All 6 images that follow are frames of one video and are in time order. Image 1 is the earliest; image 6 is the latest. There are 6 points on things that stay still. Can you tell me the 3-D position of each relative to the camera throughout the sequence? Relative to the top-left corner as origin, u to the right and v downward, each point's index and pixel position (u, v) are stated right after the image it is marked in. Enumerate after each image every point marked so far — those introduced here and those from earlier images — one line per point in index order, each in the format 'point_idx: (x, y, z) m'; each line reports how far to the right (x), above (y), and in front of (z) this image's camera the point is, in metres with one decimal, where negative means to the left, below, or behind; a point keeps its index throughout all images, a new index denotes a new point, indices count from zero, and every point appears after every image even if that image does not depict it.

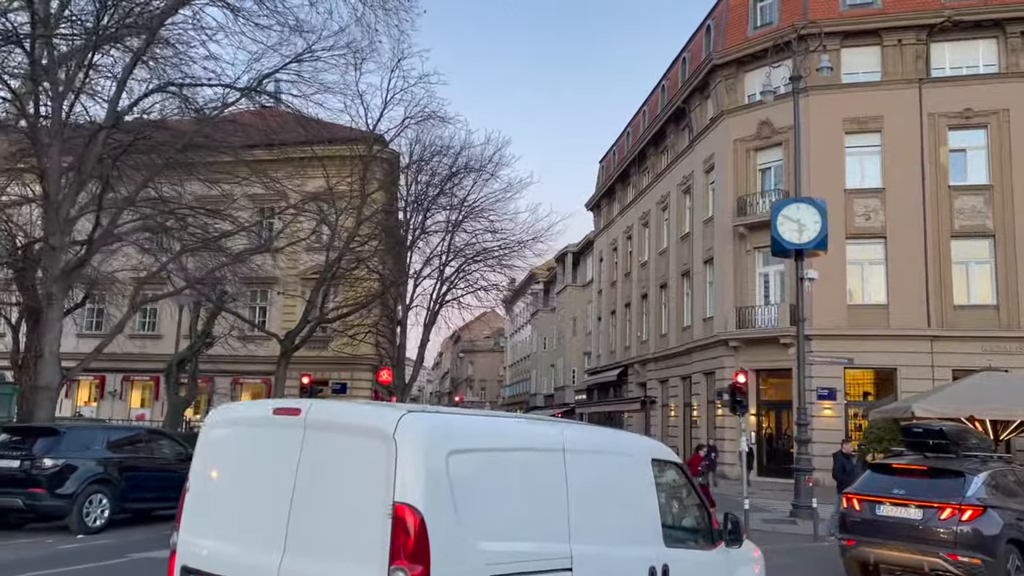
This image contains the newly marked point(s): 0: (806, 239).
0: (+5.3, +0.9, +15.6) m
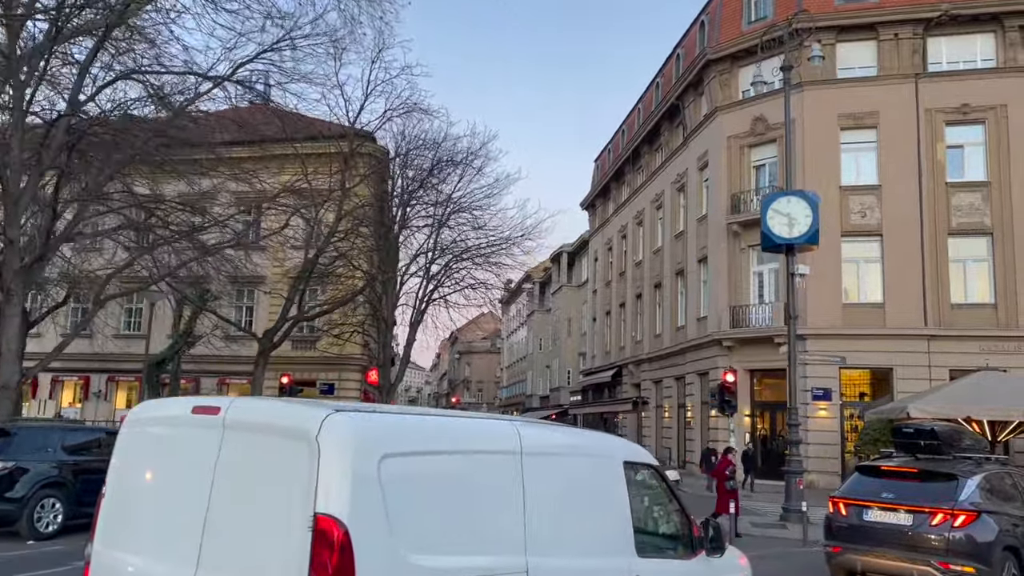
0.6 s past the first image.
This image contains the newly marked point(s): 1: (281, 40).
0: (+5.0, +1.0, +15.2) m
1: (-4.3, +4.8, +16.9) m
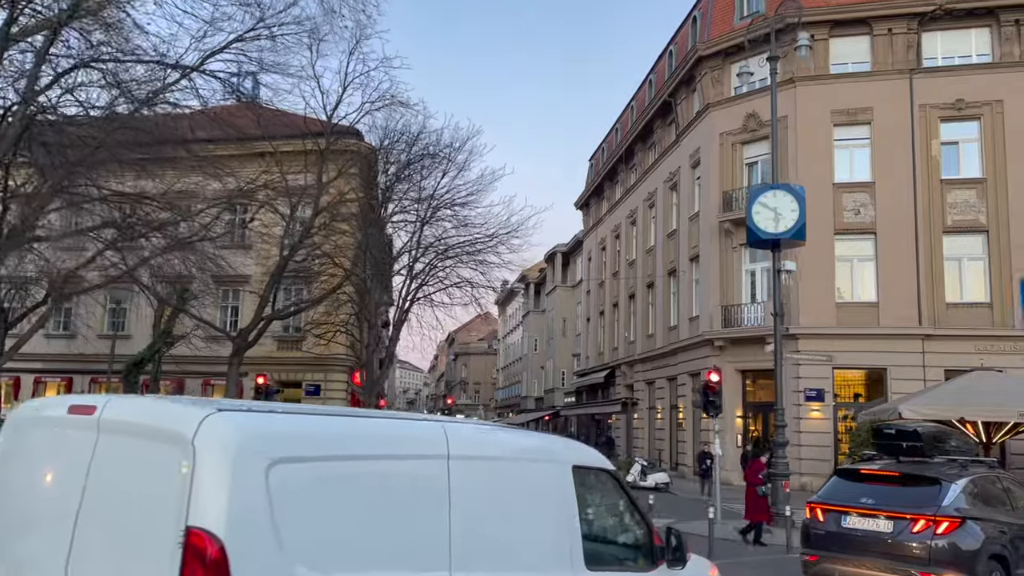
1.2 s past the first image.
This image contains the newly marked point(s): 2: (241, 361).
0: (+4.6, +1.0, +14.7) m
1: (-4.7, +4.8, +16.4) m
2: (-5.6, -1.5, +17.9) m
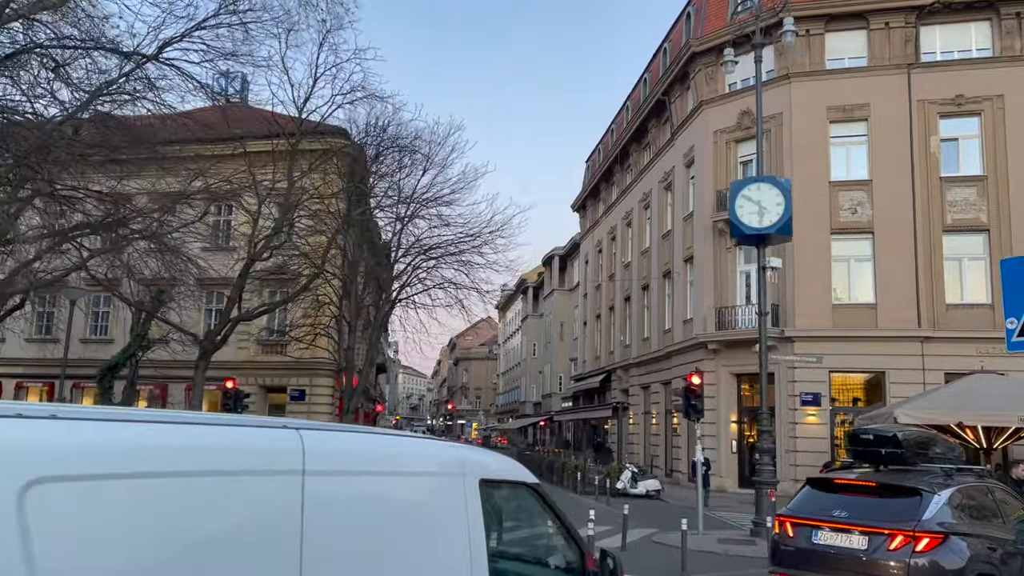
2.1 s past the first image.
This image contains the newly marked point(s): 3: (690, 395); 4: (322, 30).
0: (+4.1, +1.0, +14.0) m
1: (-5.2, +4.8, +15.8) m
2: (-6.1, -1.5, +17.3) m
3: (+2.9, -1.8, +14.2) m
4: (-3.9, +5.2, +17.5) m
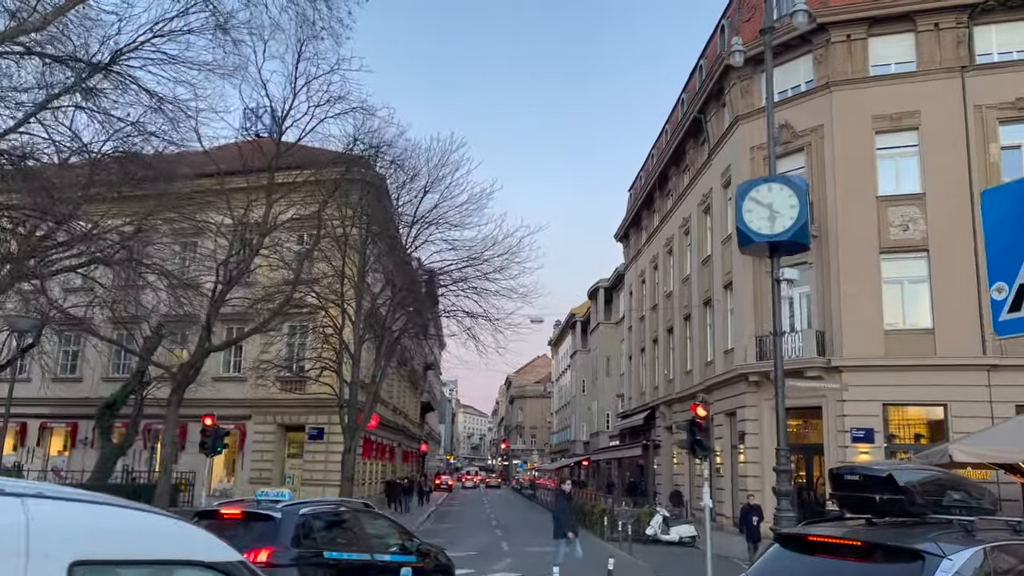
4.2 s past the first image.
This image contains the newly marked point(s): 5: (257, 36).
0: (+3.7, +0.8, +12.1) m
1: (-5.4, +4.3, +14.8) m
2: (-6.1, -2.0, +16.0) m
3: (+2.6, -2.0, +12.3) m
4: (-4.0, +4.7, +16.4) m
5: (-4.6, +4.5, +15.8) m
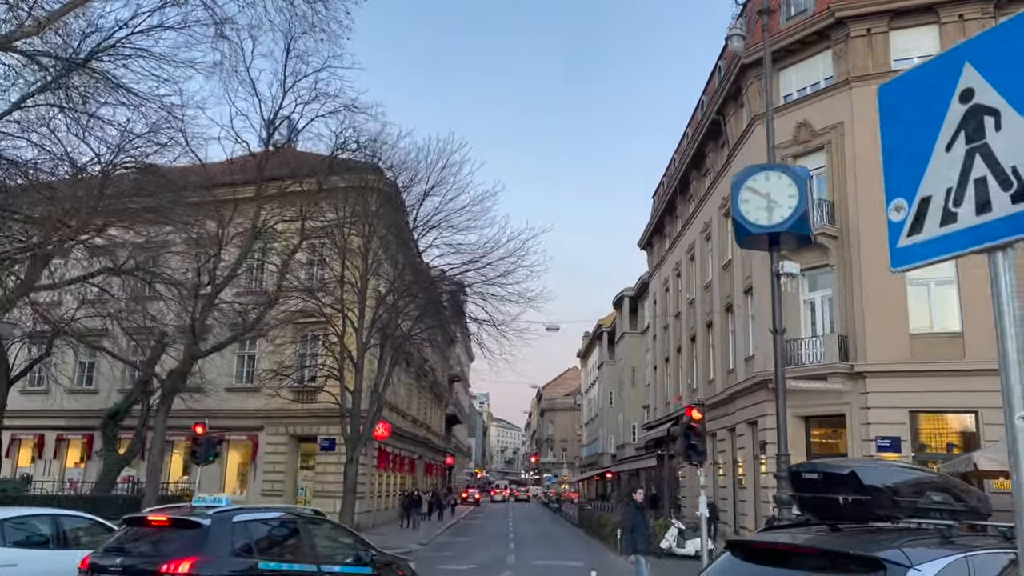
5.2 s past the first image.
0: (+3.5, +0.9, +11.4) m
1: (-5.6, +4.3, +14.4) m
2: (-6.2, -2.1, +15.7) m
3: (+2.4, -1.9, +11.5) m
4: (-4.1, +4.6, +16.0) m
5: (-4.8, +4.5, +15.4) m
